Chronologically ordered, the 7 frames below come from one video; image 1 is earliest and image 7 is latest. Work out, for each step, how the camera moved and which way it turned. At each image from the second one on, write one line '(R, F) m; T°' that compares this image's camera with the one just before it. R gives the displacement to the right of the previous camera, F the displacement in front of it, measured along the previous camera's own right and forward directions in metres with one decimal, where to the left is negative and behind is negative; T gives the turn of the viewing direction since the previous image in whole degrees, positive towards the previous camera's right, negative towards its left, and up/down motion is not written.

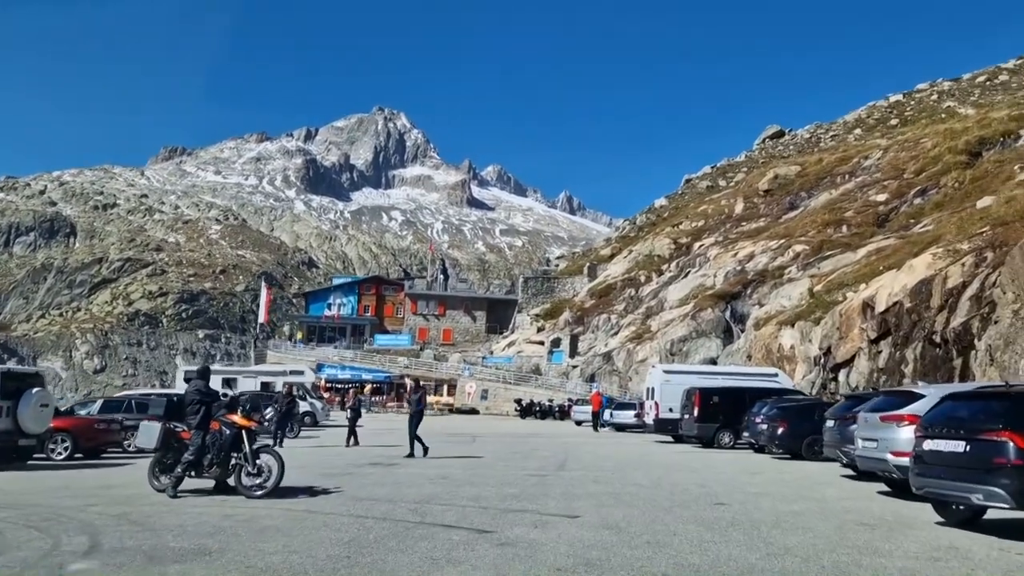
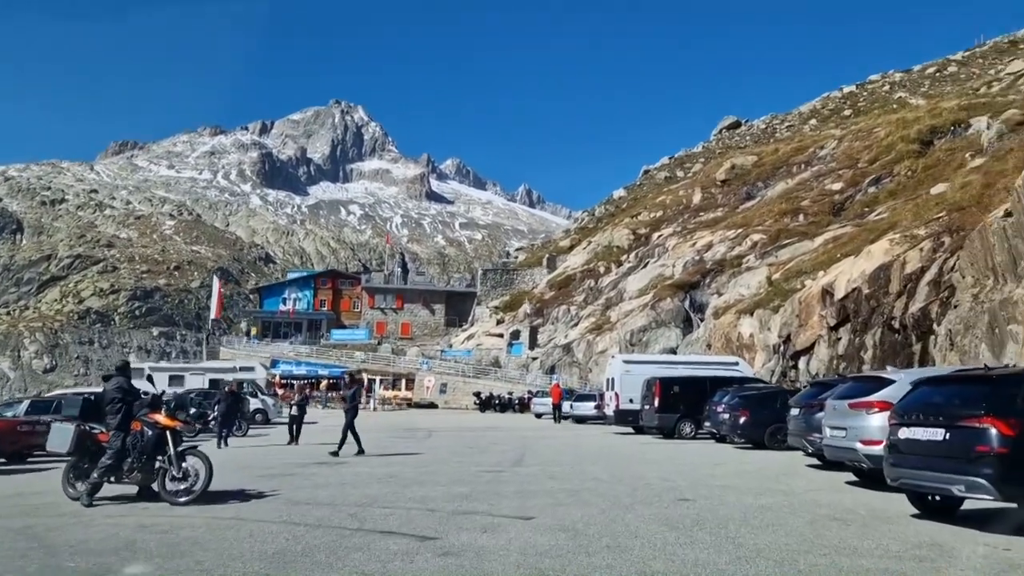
(+0.1, +0.7) m; +2°
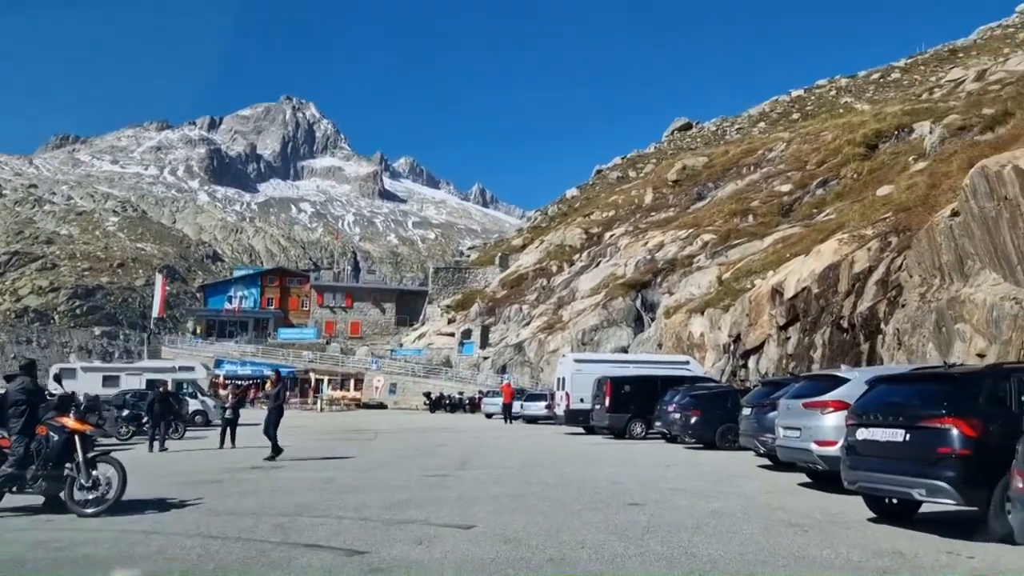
(+0.1, +0.5) m; +3°
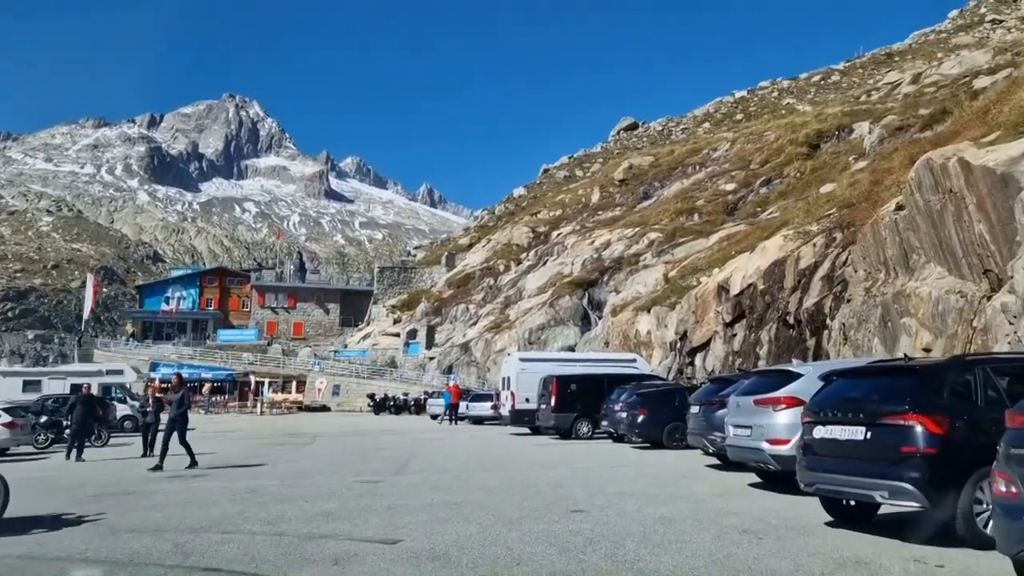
(+0.1, +0.6) m; +3°
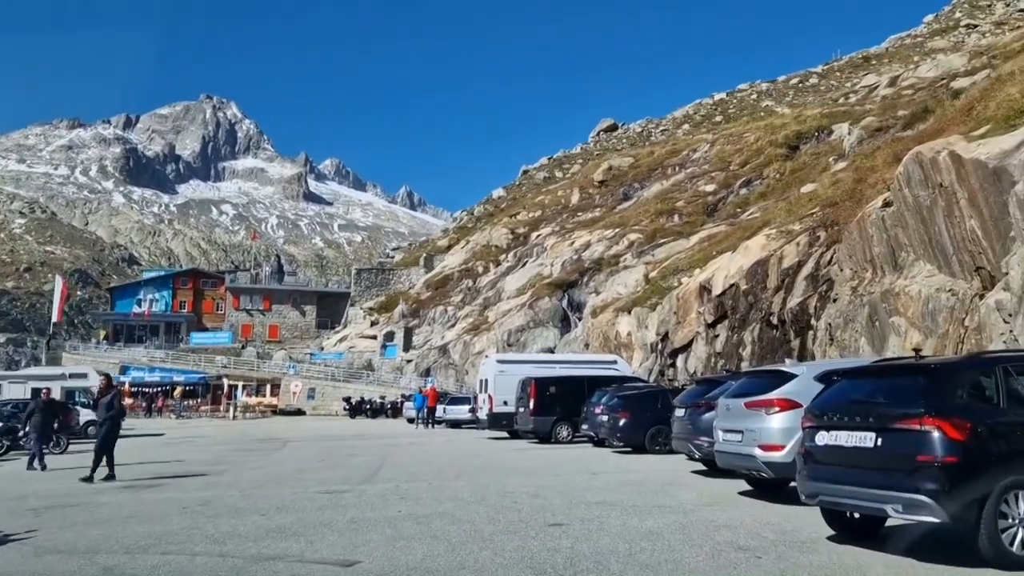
(+0.1, +0.7) m; +1°
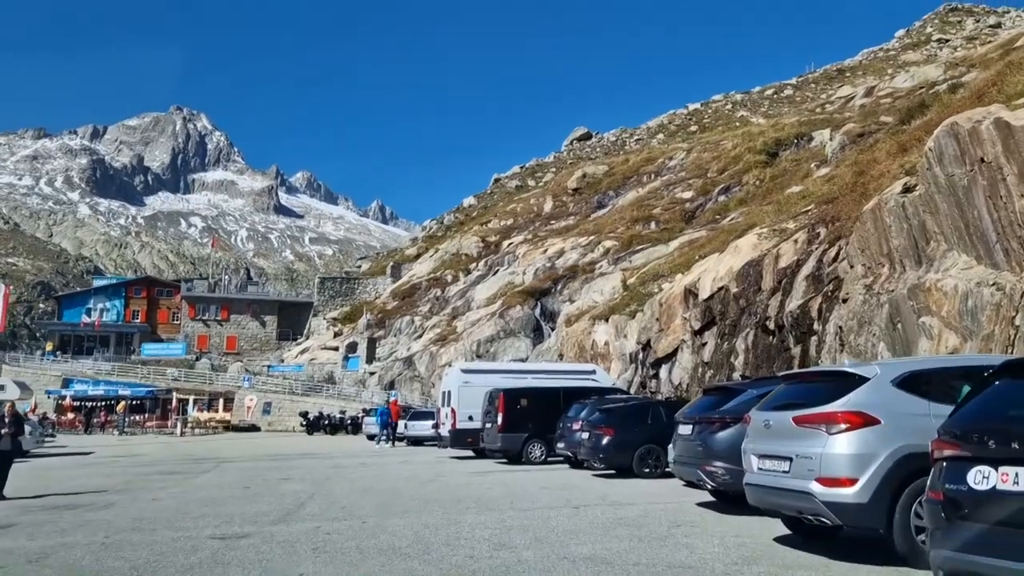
(+0.1, +2.9) m; +2°
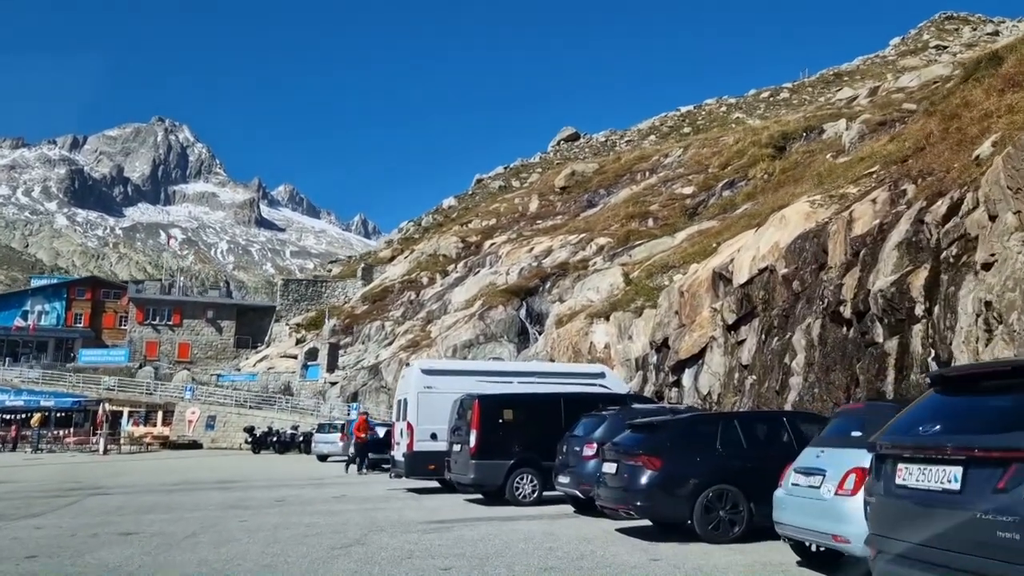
(+0.1, +6.4) m; +1°
